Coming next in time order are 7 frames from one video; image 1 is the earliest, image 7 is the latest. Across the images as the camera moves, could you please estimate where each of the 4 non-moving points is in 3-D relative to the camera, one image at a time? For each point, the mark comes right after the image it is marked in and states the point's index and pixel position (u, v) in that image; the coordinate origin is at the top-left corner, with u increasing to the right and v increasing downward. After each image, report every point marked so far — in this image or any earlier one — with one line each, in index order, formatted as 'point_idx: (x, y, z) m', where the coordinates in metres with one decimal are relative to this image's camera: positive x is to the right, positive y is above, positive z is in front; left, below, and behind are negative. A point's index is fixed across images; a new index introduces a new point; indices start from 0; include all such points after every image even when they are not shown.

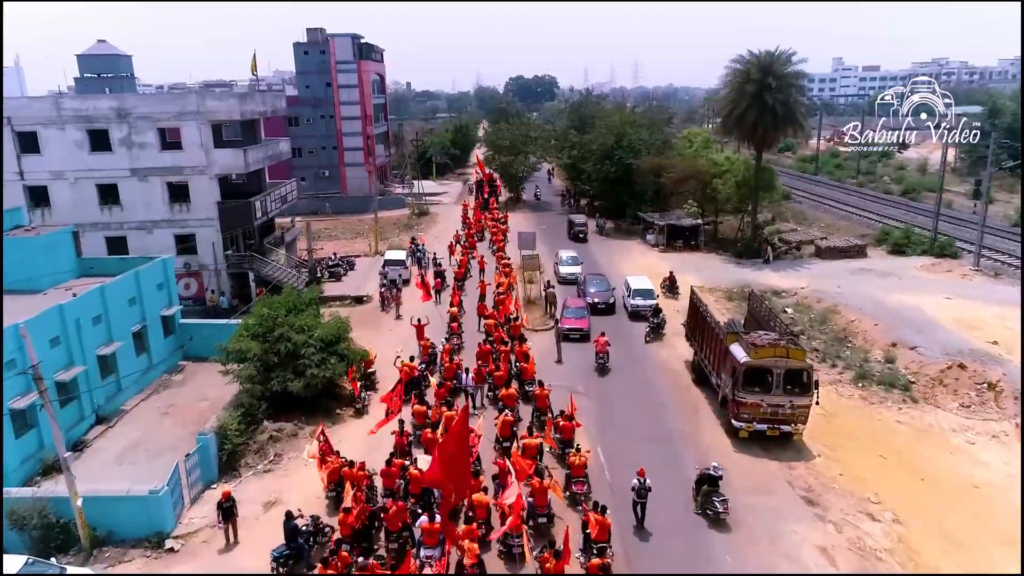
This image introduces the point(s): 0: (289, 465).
0: (-4.3, -3.4, +17.1) m
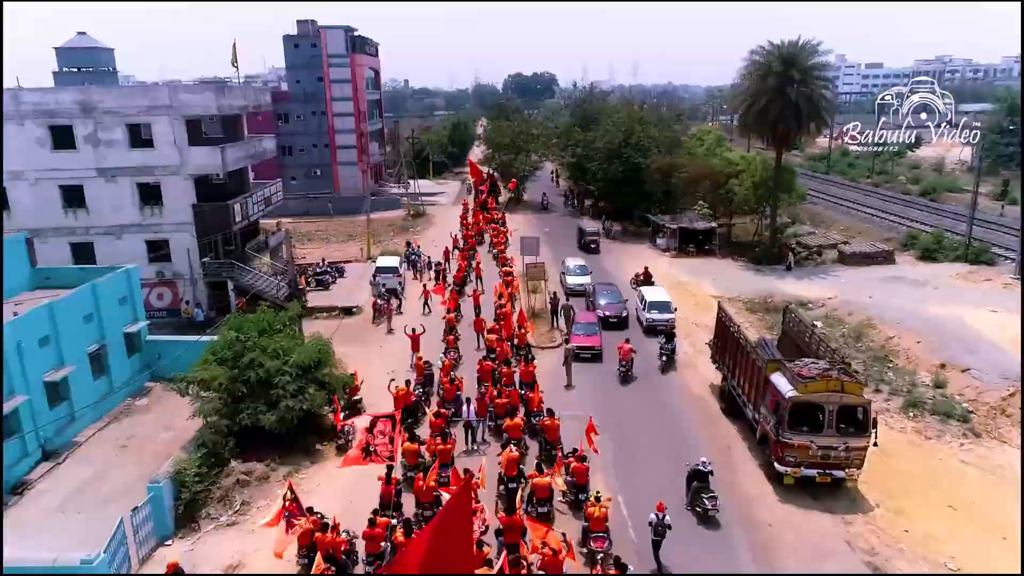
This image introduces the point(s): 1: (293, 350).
0: (-4.2, -3.7, +14.6) m
1: (-4.3, -1.2, +17.4) m
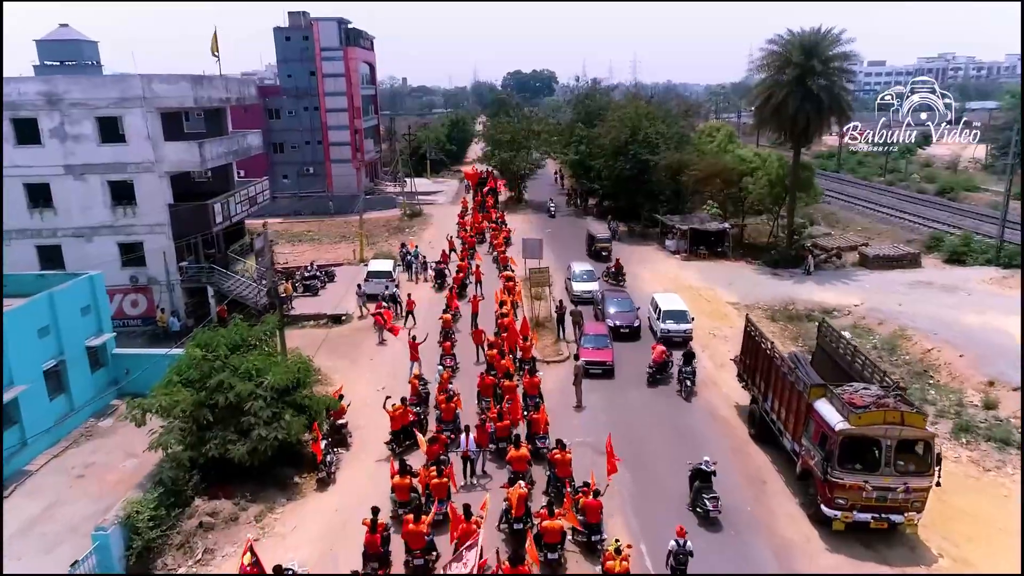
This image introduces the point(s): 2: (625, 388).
0: (-4.1, -4.0, +12.6) m
1: (-4.2, -1.4, +15.3) m
2: (+2.5, -2.2, +19.6) m
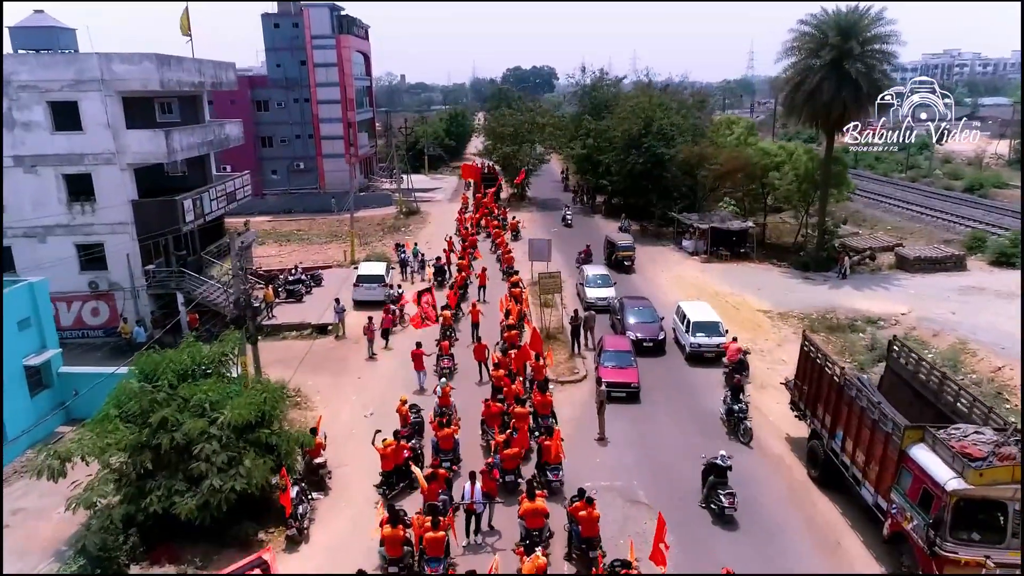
0: (-3.9, -4.2, +9.8) m
1: (-4.1, -1.6, +12.5) m
2: (+2.7, -2.4, +16.8) m
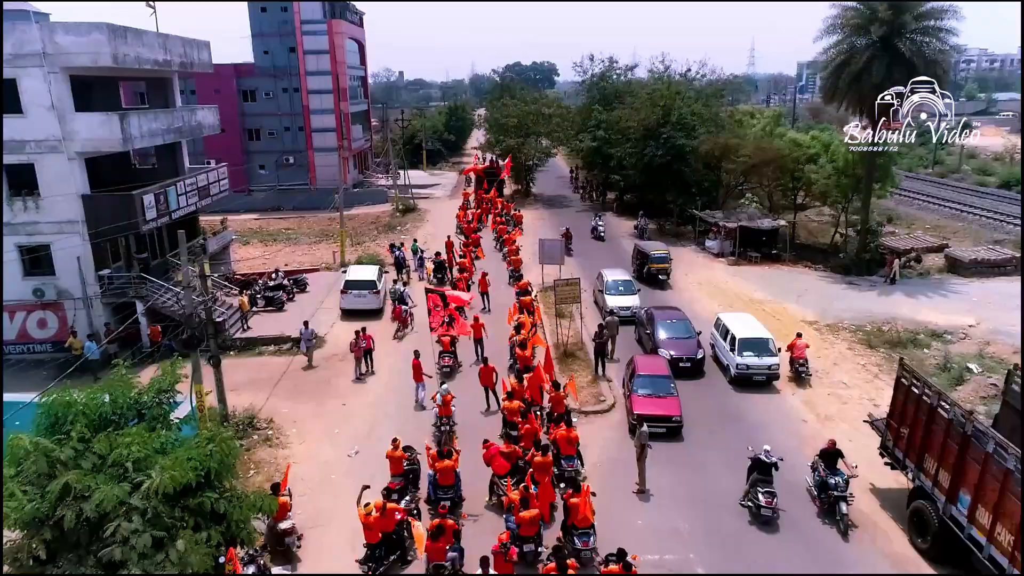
0: (-3.7, -4.4, +6.7) m
1: (-3.8, -1.8, +9.5) m
2: (+2.9, -2.6, +13.8) m
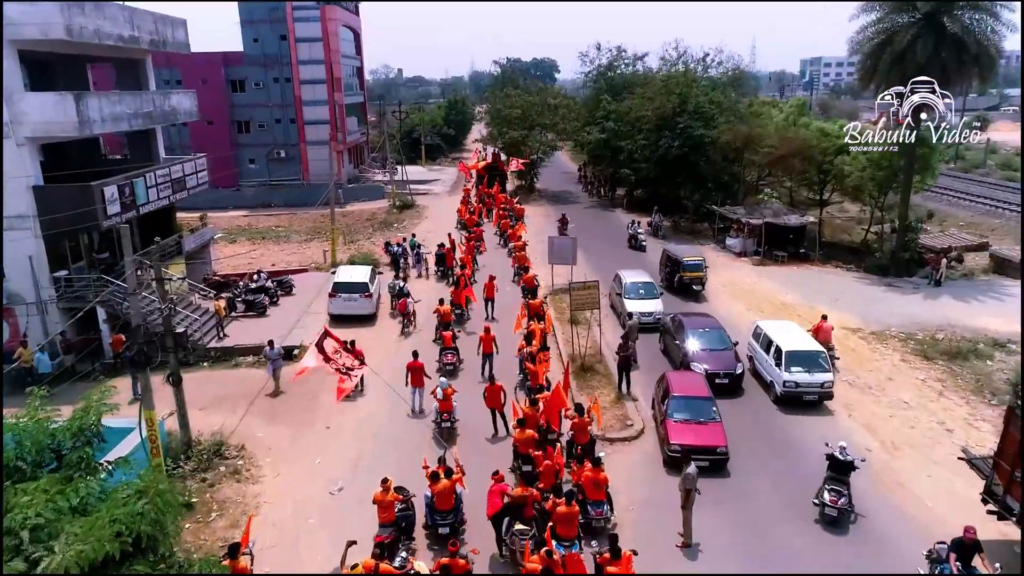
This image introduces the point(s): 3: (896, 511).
0: (-3.5, -4.4, +4.5) m
1: (-3.6, -1.9, +7.2) m
2: (+3.1, -2.7, +11.5) m
3: (+4.9, -2.7, +11.3) m
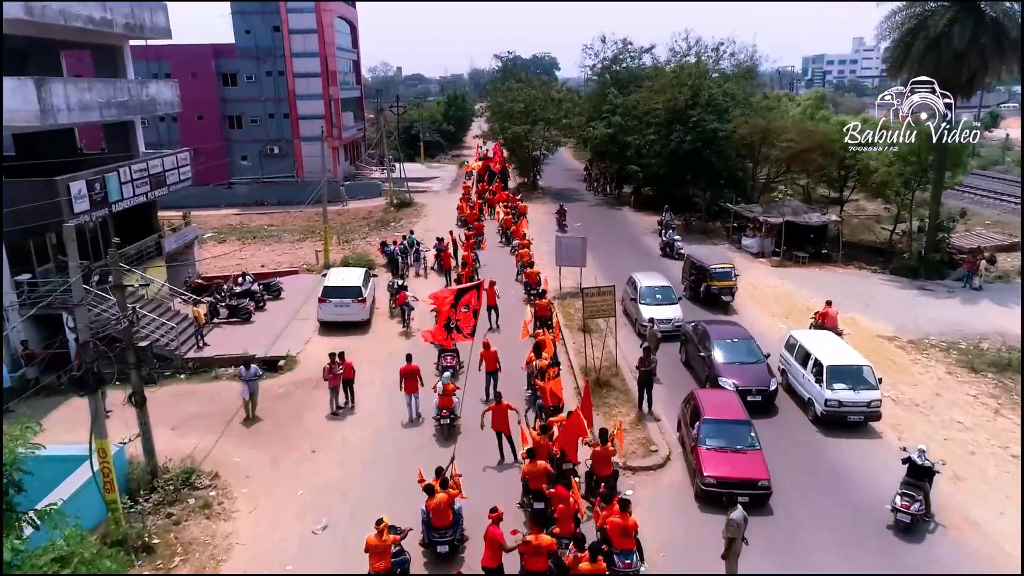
0: (-3.4, -4.6, +2.9) m
1: (-3.5, -2.0, +5.7) m
2: (+3.2, -2.8, +10.0) m
3: (+5.0, -2.8, +9.7) m
